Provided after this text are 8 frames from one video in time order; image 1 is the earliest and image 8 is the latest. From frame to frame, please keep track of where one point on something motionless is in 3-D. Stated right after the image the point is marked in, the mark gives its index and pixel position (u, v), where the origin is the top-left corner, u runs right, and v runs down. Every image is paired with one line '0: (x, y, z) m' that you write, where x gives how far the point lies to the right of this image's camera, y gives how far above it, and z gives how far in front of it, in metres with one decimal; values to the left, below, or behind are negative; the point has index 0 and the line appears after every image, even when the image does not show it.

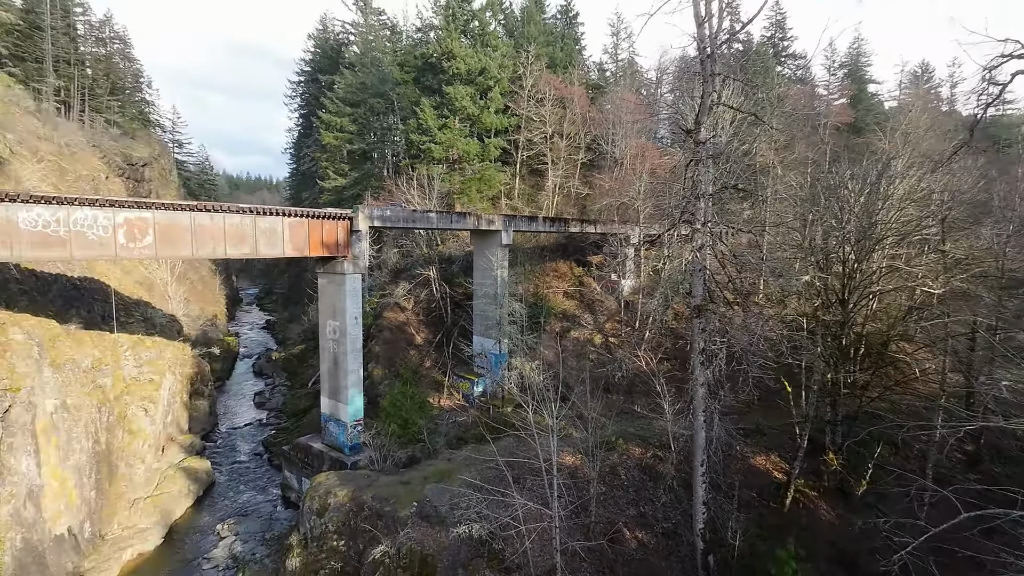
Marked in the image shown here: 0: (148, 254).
0: (-10.0, +0.9, +13.3) m
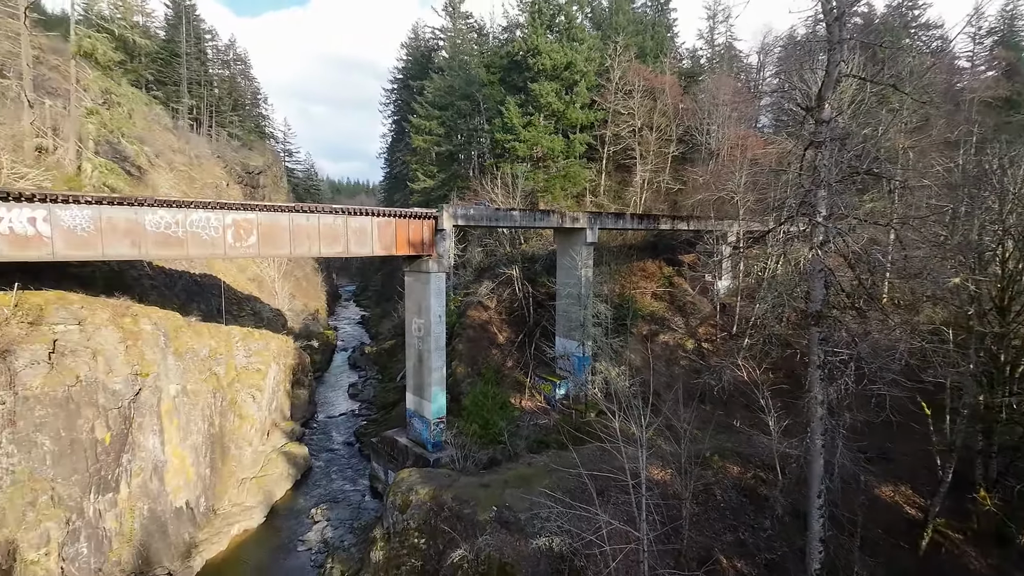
0: (-7.6, +1.0, +14.2) m
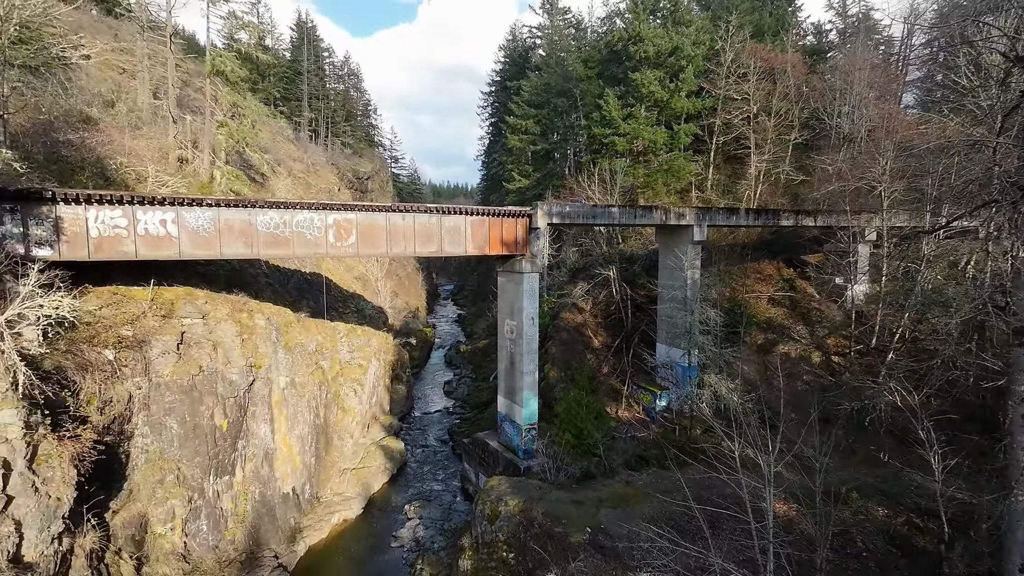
0: (-4.8, +1.1, +14.5) m
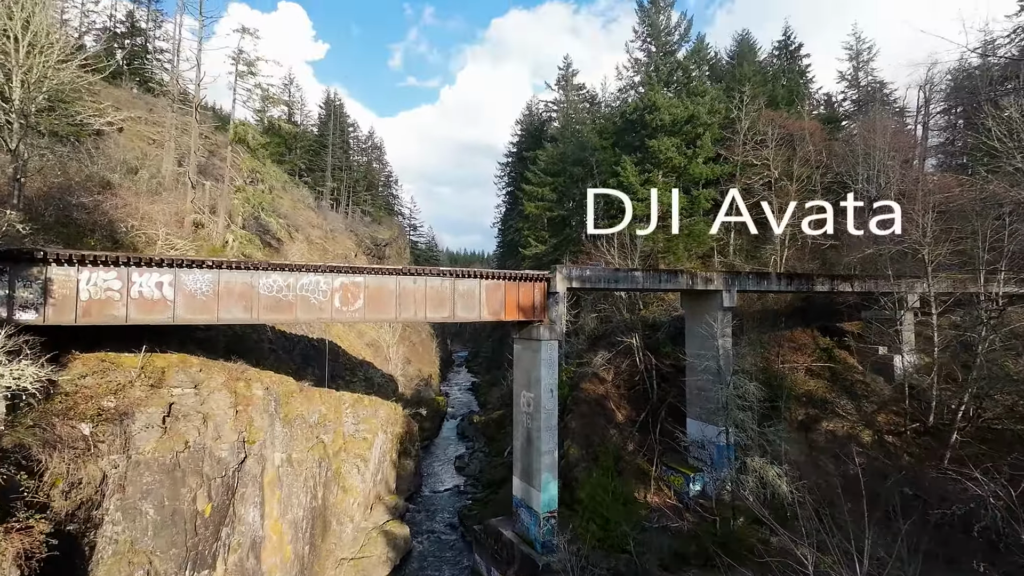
0: (-4.3, -0.8, +13.6) m
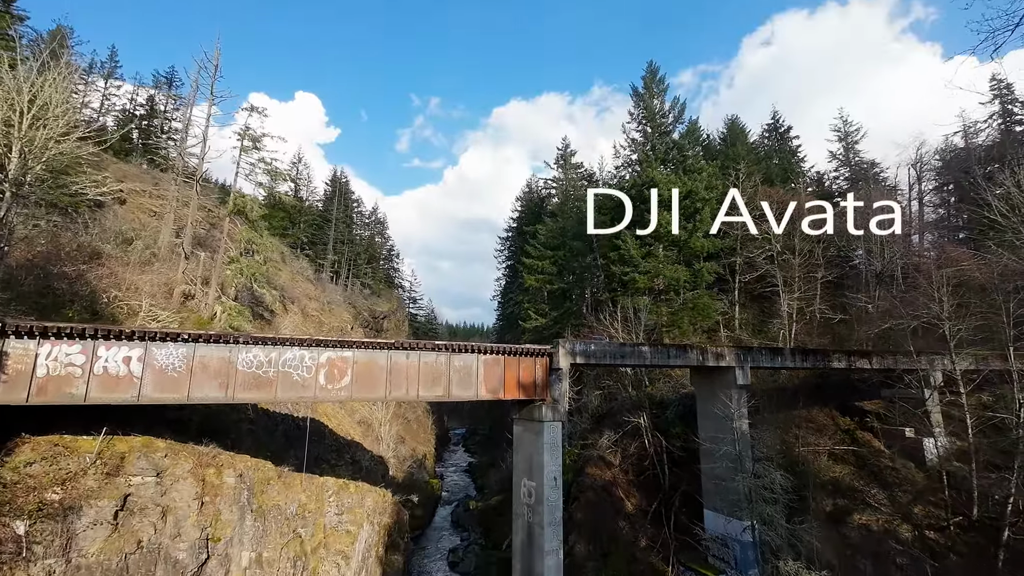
0: (-4.3, -2.8, +12.5) m
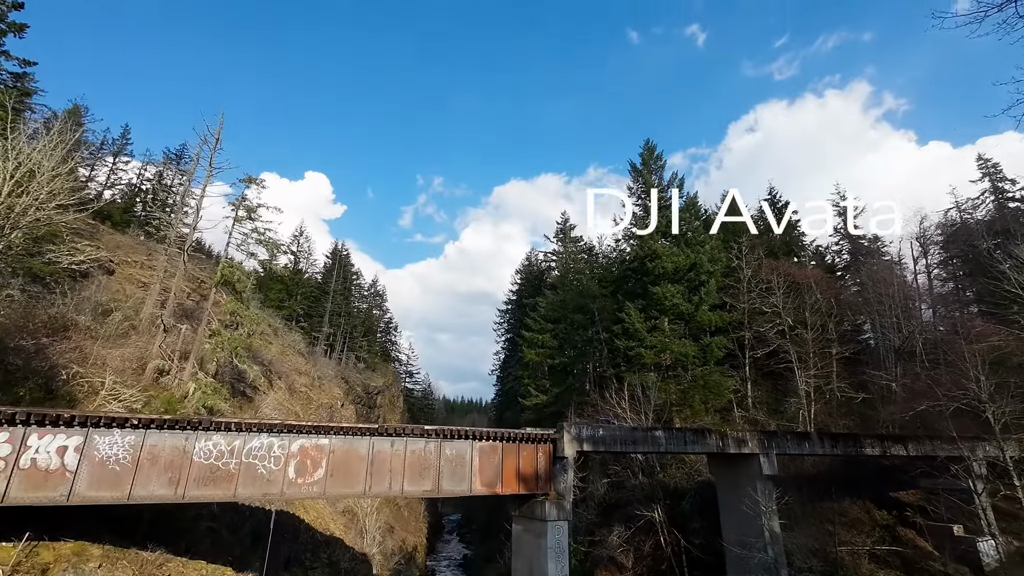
0: (-4.4, -4.6, +10.8) m
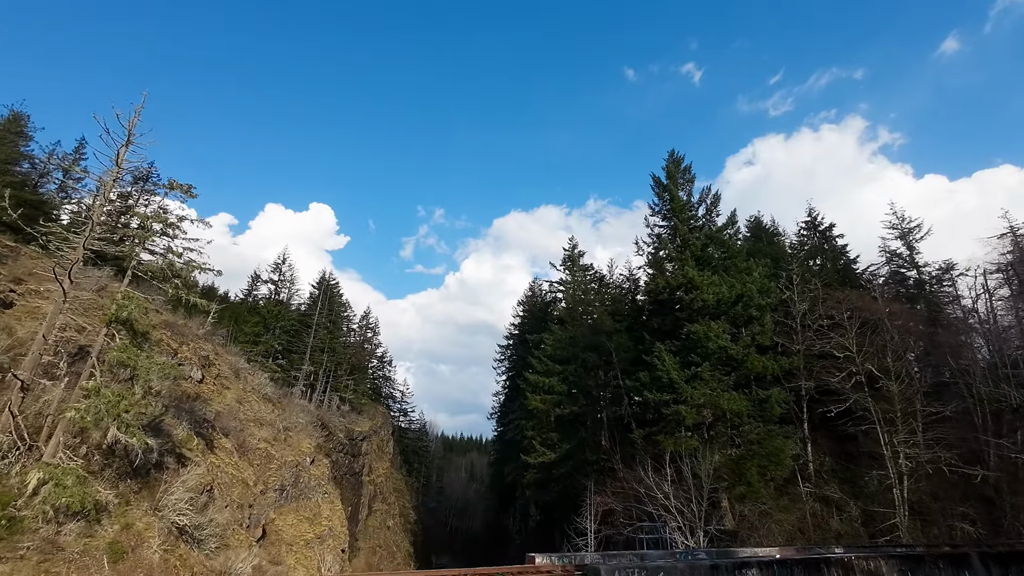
0: (-4.3, -5.2, +5.2) m
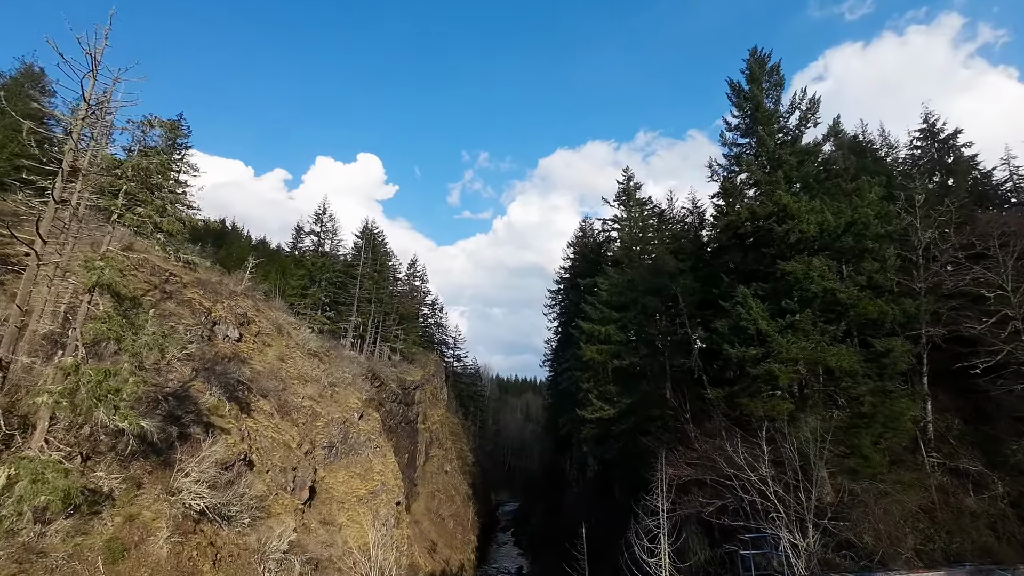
0: (-3.9, -5.0, +3.0) m
